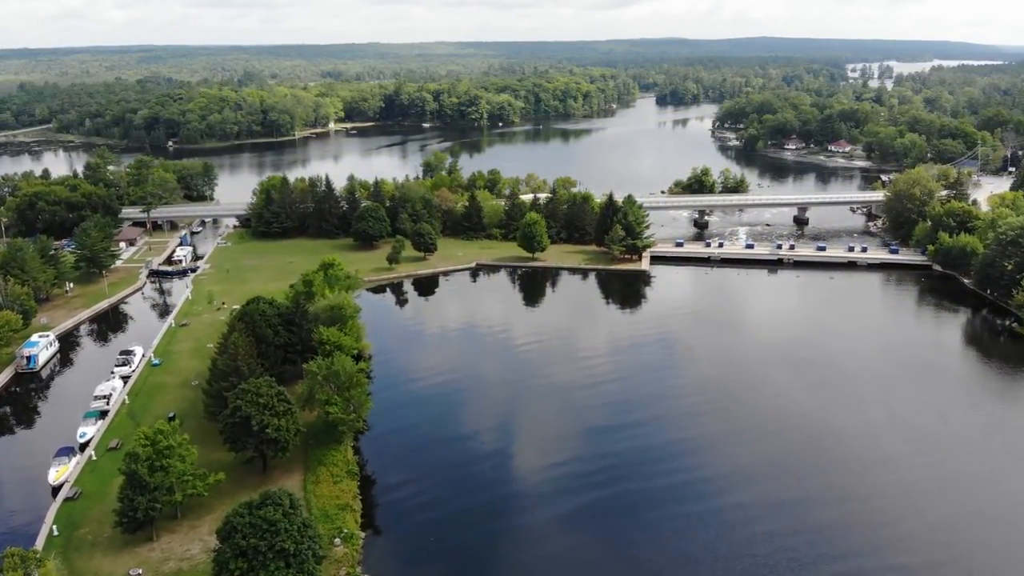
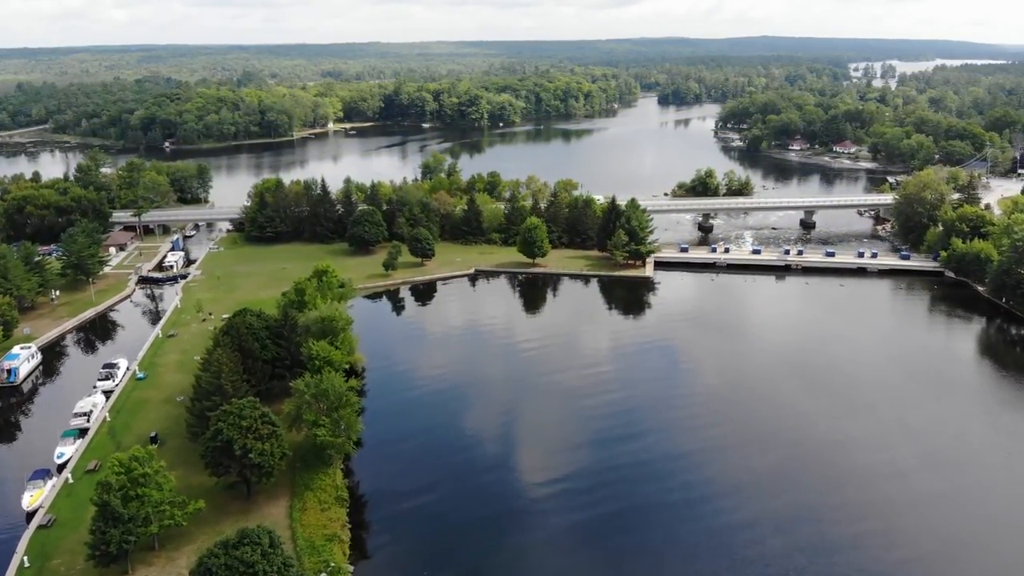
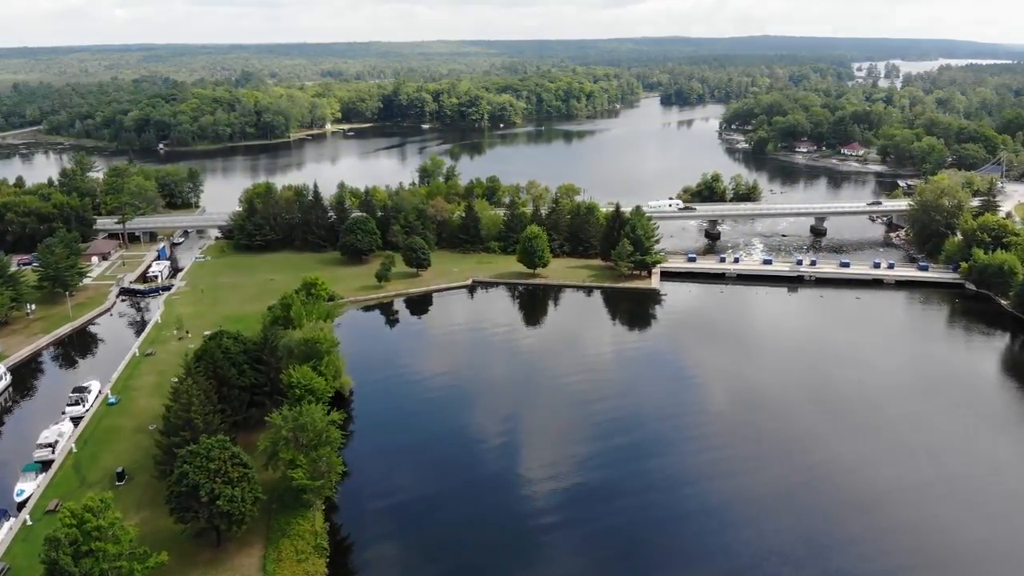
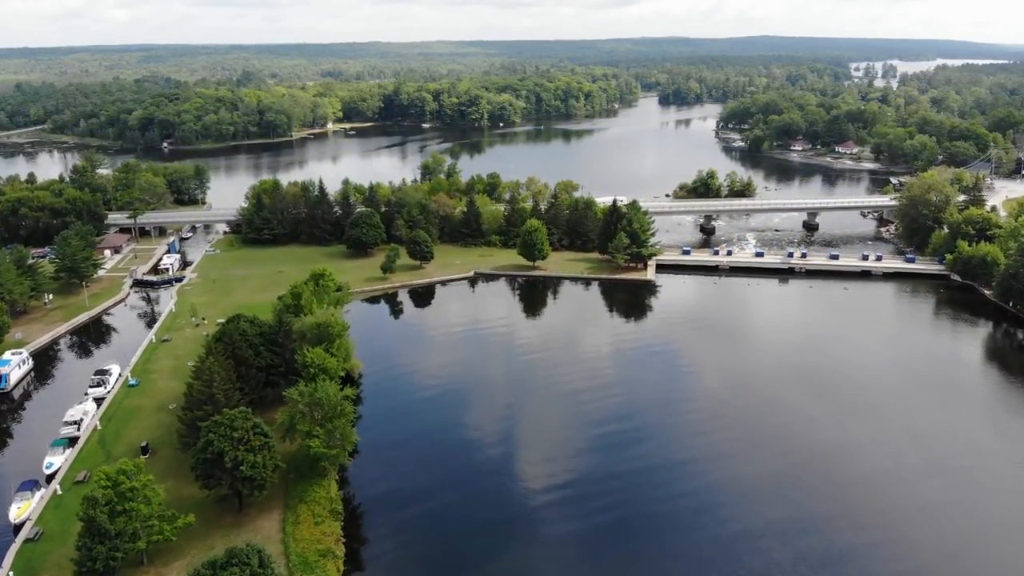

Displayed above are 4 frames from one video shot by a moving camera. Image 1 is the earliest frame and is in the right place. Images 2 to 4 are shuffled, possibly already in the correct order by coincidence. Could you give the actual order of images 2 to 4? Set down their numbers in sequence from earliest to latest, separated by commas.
2, 4, 3
